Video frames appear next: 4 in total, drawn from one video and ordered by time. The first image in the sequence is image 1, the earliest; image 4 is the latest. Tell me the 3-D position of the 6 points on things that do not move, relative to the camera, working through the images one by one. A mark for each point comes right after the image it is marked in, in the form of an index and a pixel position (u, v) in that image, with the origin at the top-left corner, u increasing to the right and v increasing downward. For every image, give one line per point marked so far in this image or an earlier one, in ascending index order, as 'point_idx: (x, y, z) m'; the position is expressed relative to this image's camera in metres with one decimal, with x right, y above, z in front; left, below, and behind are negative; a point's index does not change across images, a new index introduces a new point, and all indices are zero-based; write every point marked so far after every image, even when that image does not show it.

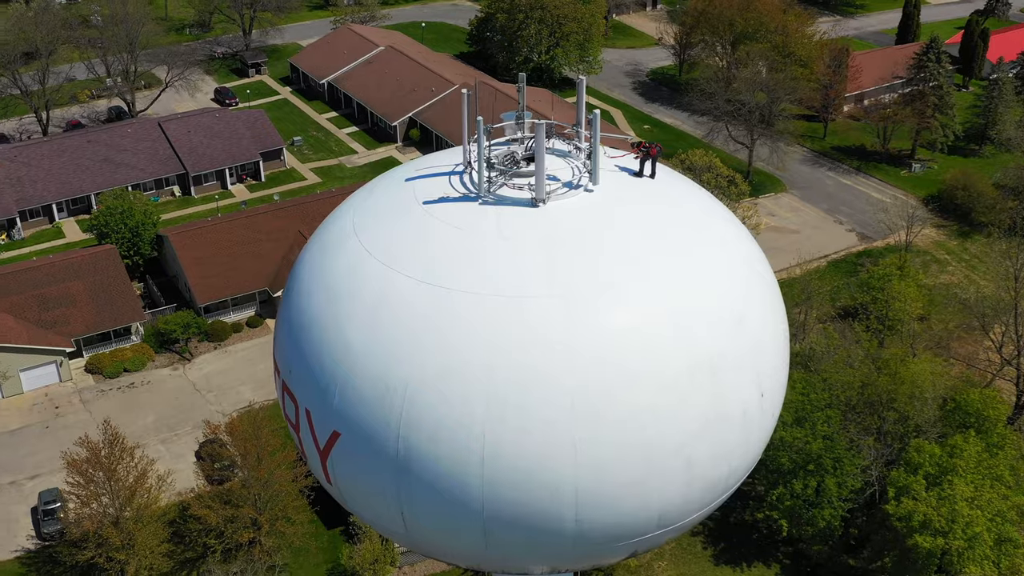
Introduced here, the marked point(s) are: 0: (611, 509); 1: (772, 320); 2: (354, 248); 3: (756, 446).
0: (+1.0, -2.2, +11.3) m
1: (+2.9, -0.4, +12.7) m
2: (-1.8, +0.4, +12.5) m
3: (+2.7, -1.8, +12.4) m
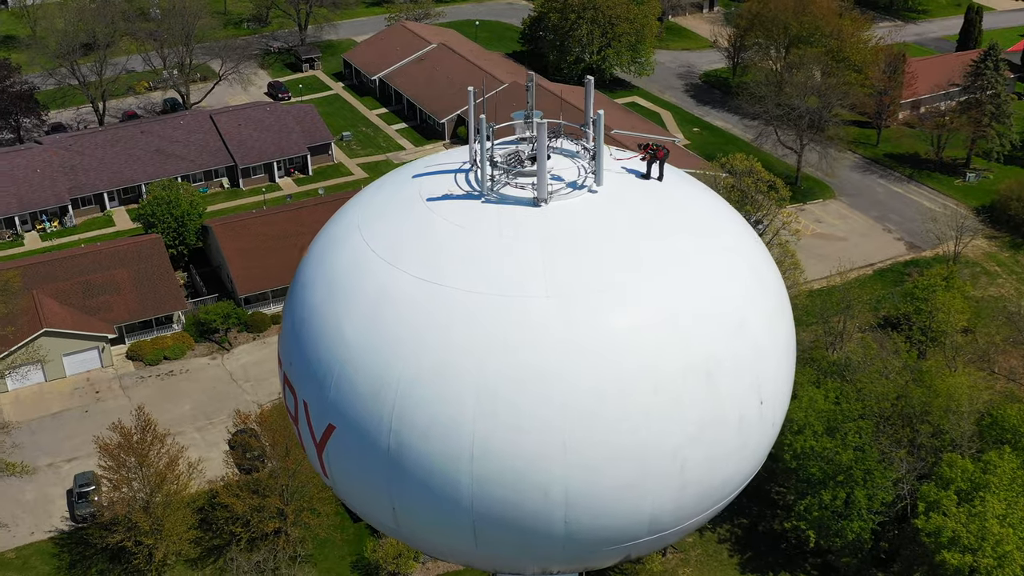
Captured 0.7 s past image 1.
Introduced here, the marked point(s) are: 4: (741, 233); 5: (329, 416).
0: (+0.9, -2.2, +11.2) m
1: (+2.9, -0.4, +12.6) m
2: (-1.8, +0.5, +12.5) m
3: (+2.6, -1.8, +12.3) m
4: (+2.7, +0.6, +13.2) m
5: (-1.9, -1.4, +11.9) m
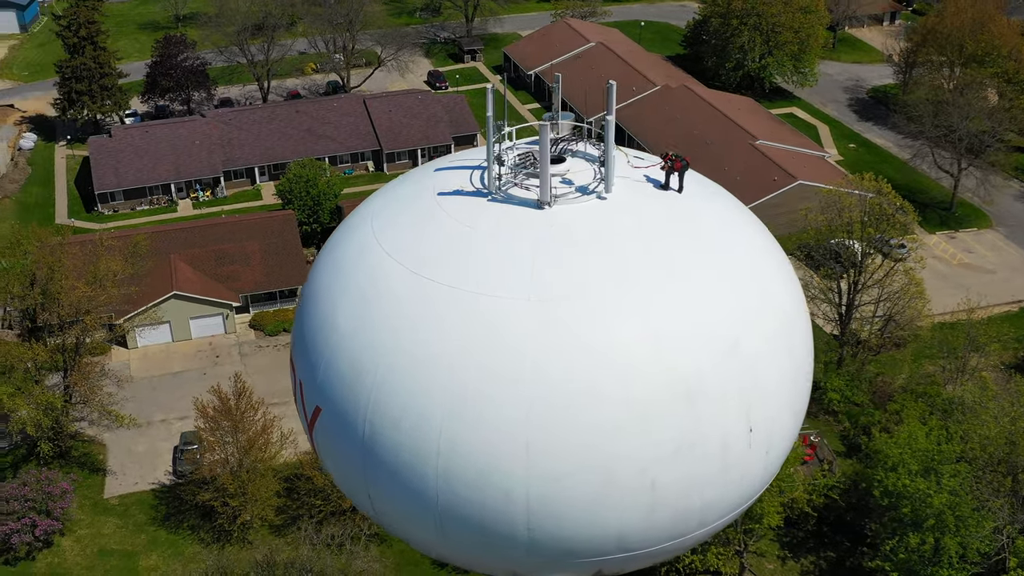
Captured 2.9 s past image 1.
0: (+0.5, -2.3, +11.0) m
1: (+2.9, -0.7, +12.0) m
2: (-1.6, +0.6, +12.7) m
3: (+2.4, -2.1, +11.8) m
4: (+2.8, +0.4, +12.7) m
5: (-2.1, -1.2, +12.1) m
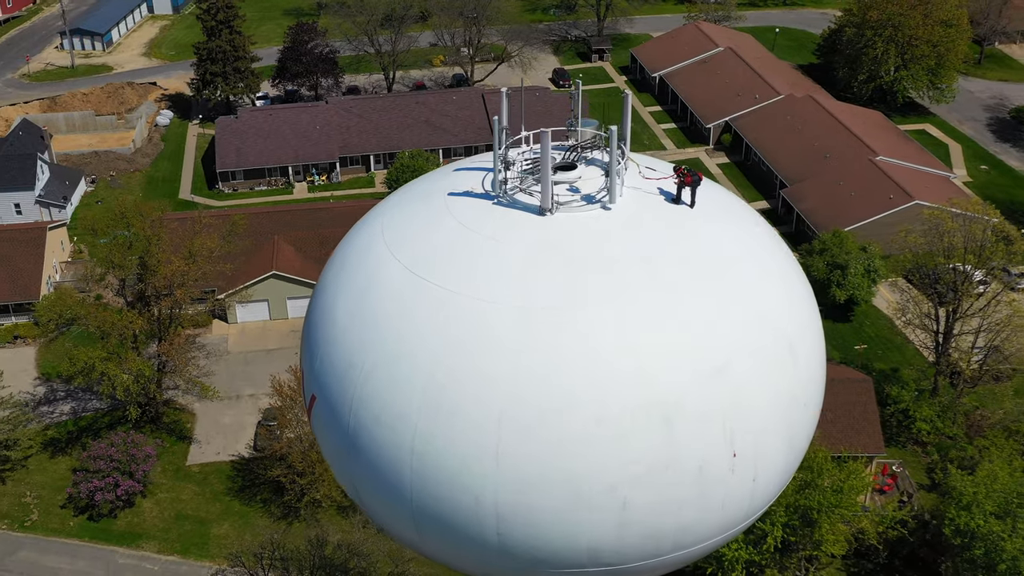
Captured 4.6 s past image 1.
0: (+0.2, -2.4, +11.0) m
1: (+2.8, -0.9, +11.7) m
2: (-1.5, +0.7, +12.9) m
3: (+2.2, -2.3, +11.5) m
4: (+2.9, +0.2, +12.3) m
5: (-2.1, -1.1, +12.4) m
